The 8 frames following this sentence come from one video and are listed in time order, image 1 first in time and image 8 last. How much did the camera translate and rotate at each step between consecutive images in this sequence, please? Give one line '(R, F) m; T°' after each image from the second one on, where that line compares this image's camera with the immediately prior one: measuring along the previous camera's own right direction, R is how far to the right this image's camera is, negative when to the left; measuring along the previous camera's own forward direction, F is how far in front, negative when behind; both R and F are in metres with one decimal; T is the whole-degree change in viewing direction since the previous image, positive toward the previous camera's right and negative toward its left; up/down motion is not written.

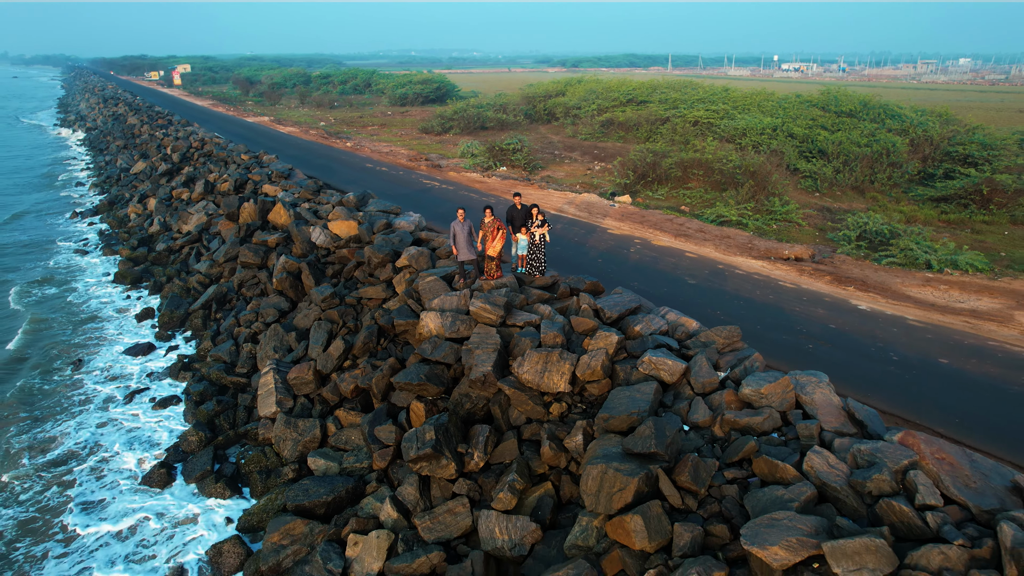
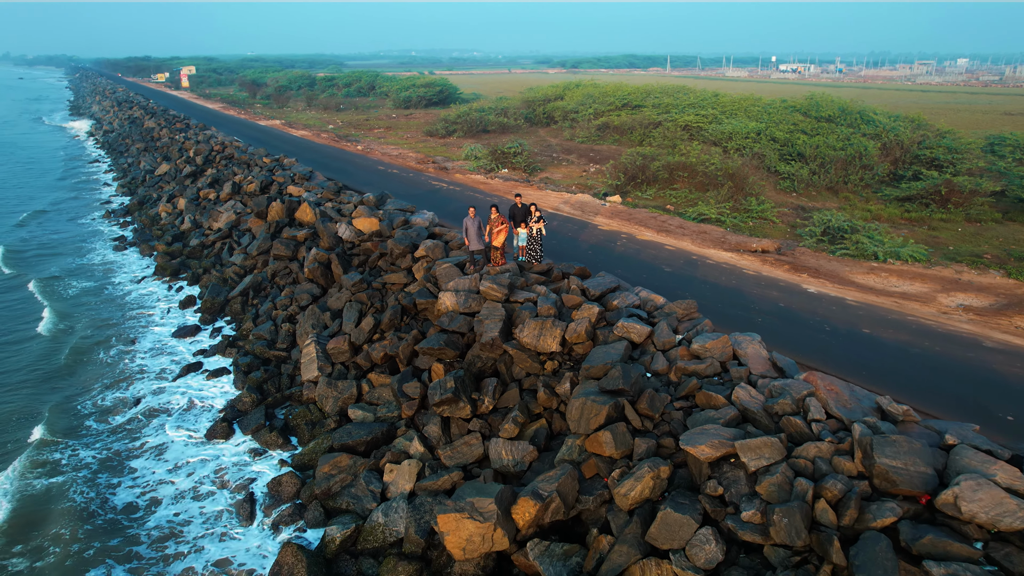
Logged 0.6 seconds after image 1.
(0.0, -1.2) m; 0°
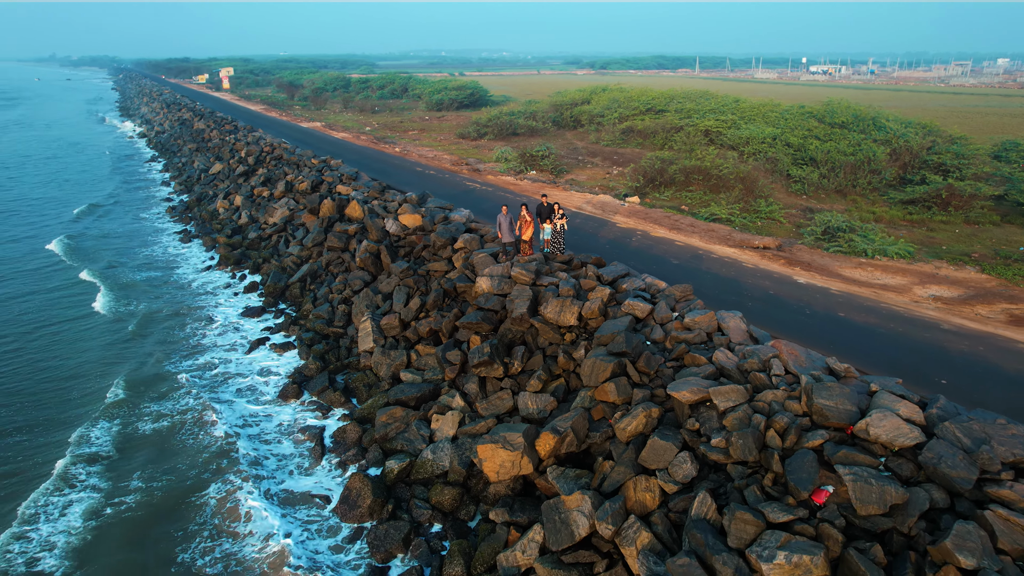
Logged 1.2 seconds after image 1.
(0.0, -1.3) m; -2°
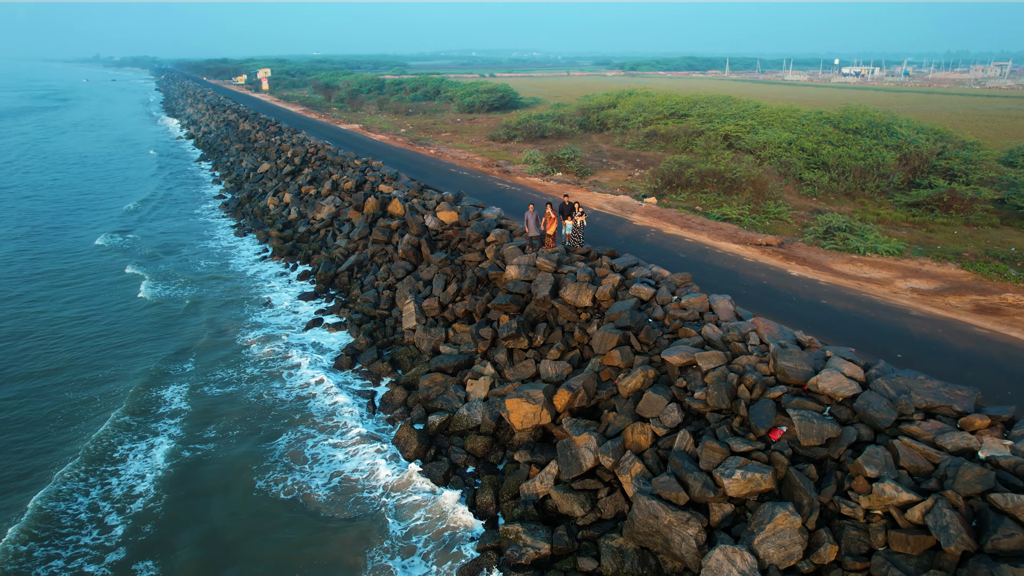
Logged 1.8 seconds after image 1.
(0.0, -1.3) m; -2°
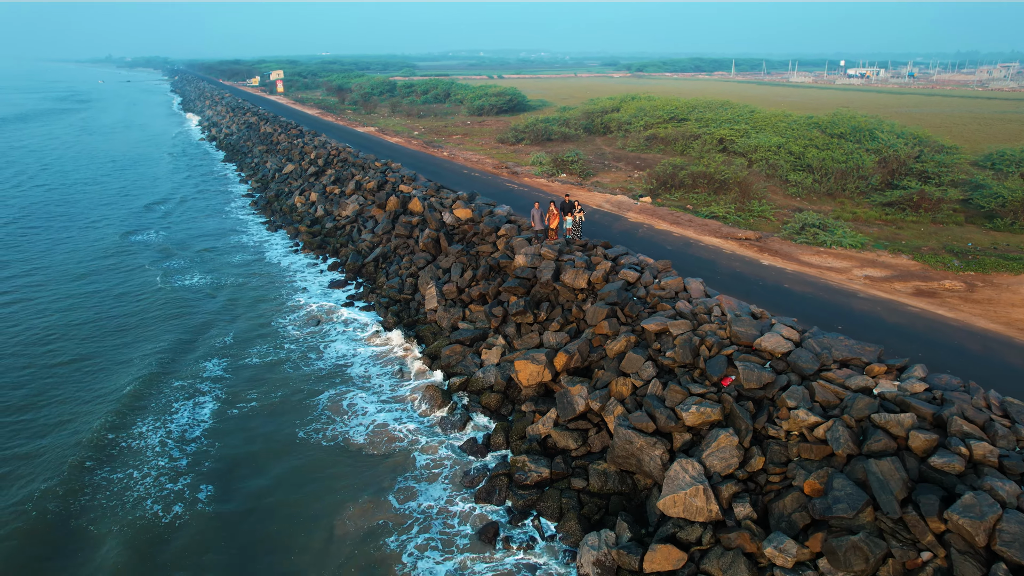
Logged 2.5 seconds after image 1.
(0.0, -1.6) m; -1°
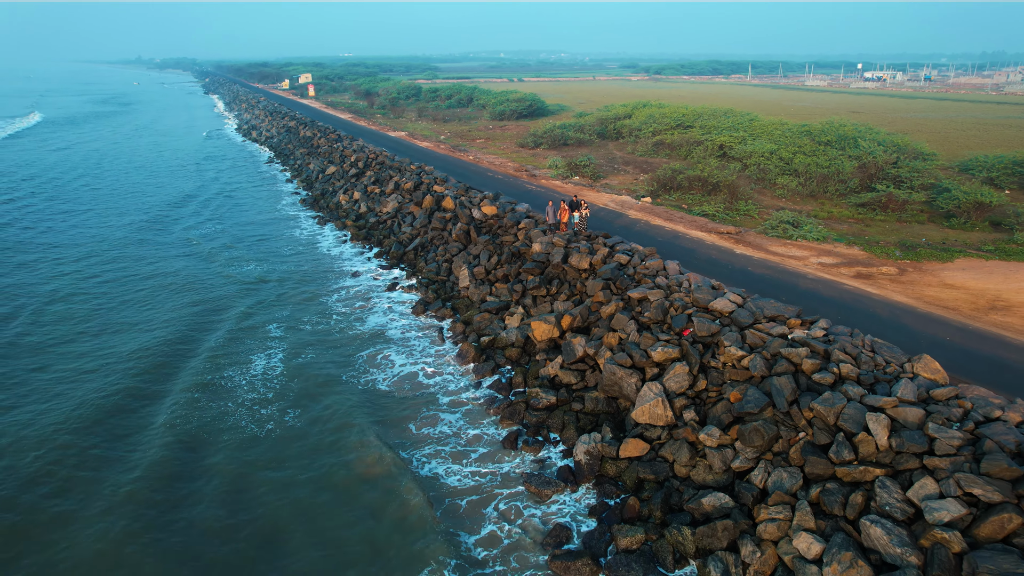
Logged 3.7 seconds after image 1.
(0.0, -2.7) m; -1°
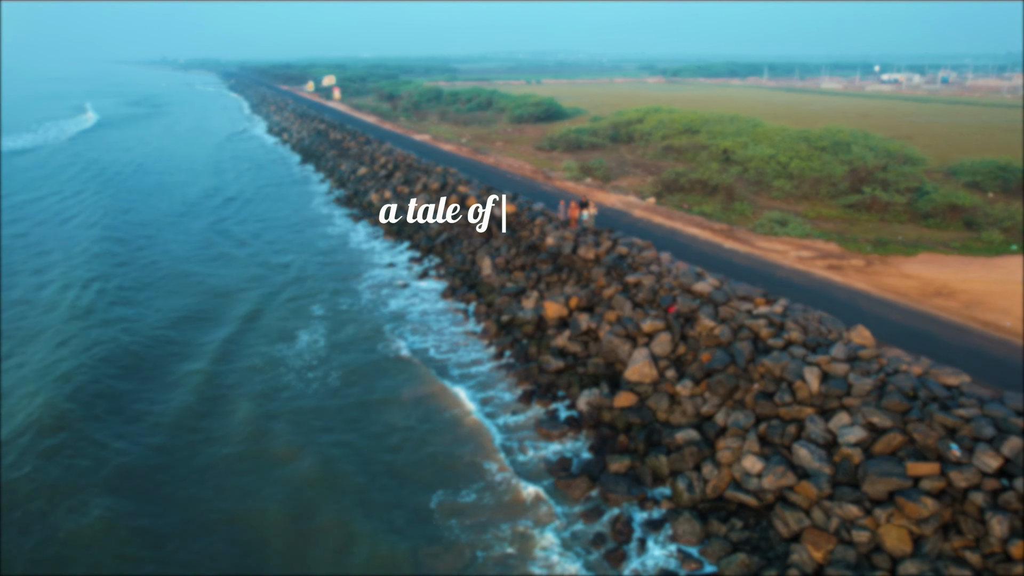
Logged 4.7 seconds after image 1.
(0.0, -2.1) m; -1°
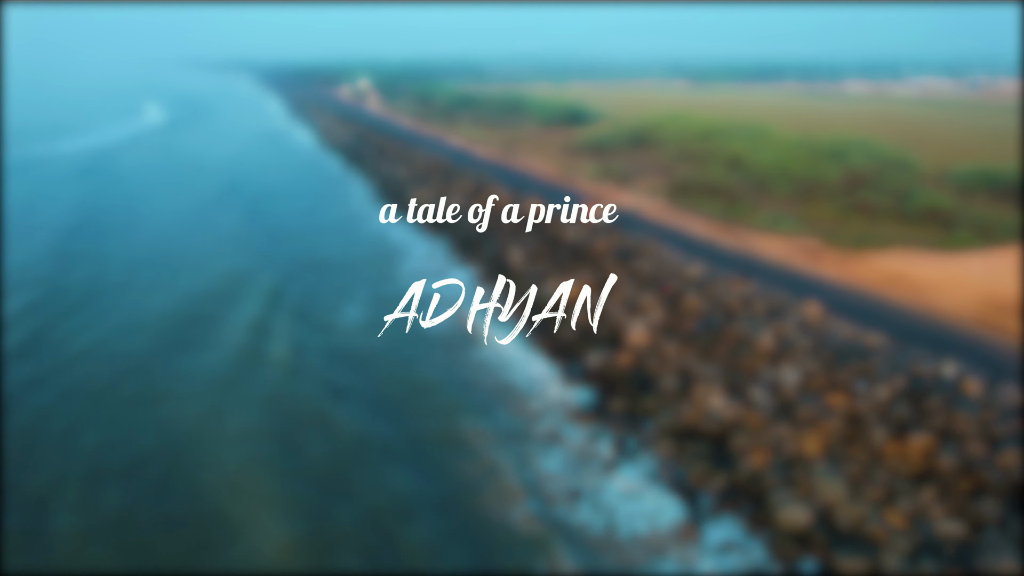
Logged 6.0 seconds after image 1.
(0.0, -2.8) m; -2°
